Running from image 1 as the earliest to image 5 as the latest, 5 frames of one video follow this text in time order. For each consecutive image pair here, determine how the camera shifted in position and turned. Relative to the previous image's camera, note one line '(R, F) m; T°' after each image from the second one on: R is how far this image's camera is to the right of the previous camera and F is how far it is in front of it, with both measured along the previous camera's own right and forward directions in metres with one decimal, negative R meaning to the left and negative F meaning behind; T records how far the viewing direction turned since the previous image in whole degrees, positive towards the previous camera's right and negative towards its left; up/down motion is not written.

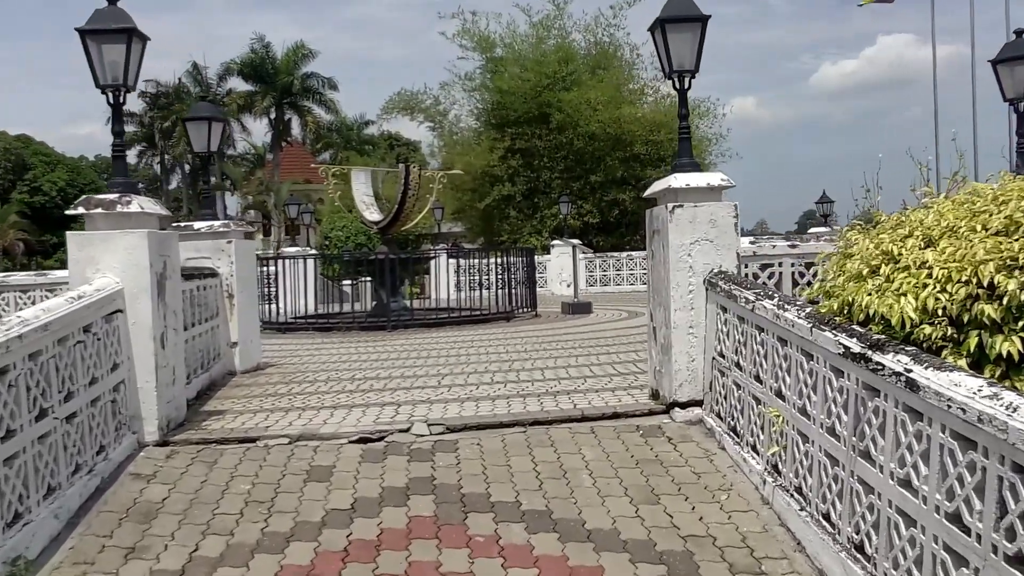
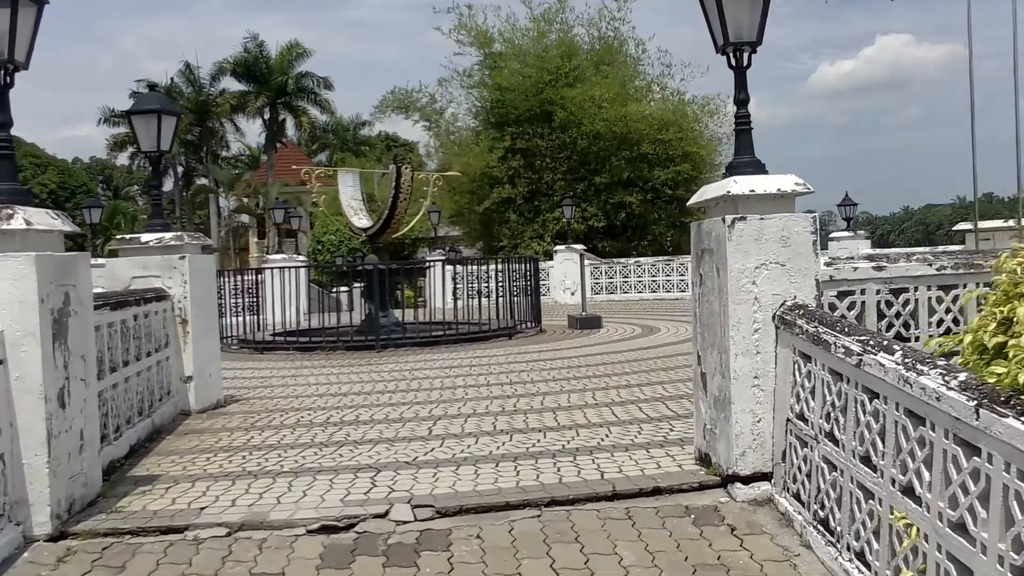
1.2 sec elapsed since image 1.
(0.0, +1.2) m; 0°
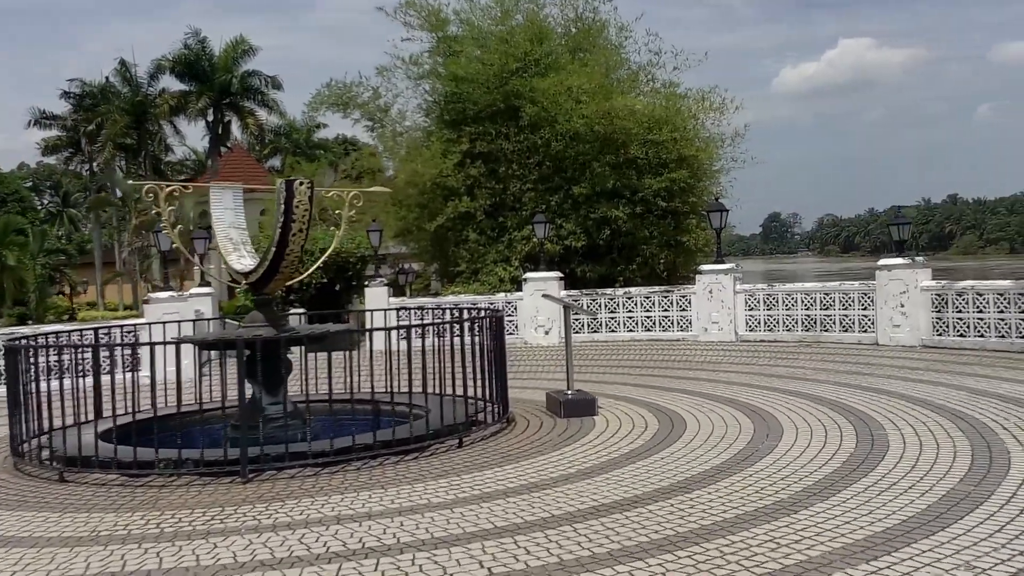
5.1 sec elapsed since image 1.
(+0.1, +4.2) m; +2°
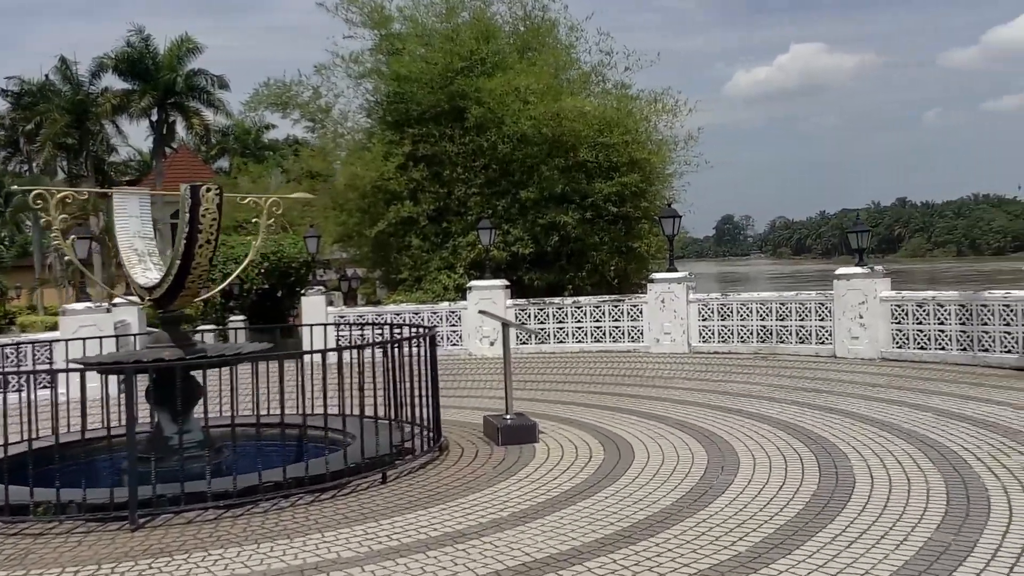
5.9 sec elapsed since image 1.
(+0.2, +0.7) m; +2°
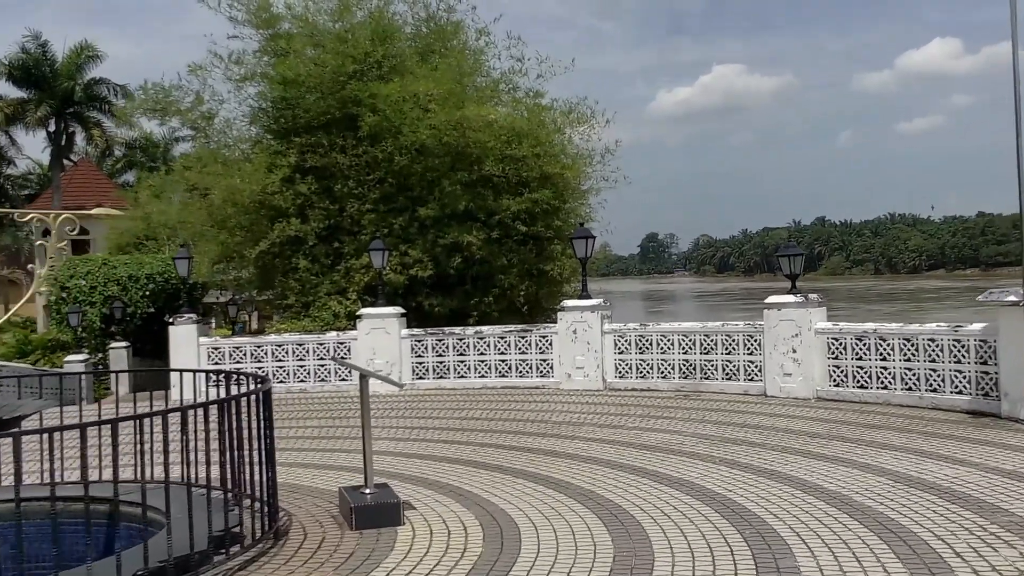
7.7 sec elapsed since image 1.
(+0.4, +1.7) m; +4°
